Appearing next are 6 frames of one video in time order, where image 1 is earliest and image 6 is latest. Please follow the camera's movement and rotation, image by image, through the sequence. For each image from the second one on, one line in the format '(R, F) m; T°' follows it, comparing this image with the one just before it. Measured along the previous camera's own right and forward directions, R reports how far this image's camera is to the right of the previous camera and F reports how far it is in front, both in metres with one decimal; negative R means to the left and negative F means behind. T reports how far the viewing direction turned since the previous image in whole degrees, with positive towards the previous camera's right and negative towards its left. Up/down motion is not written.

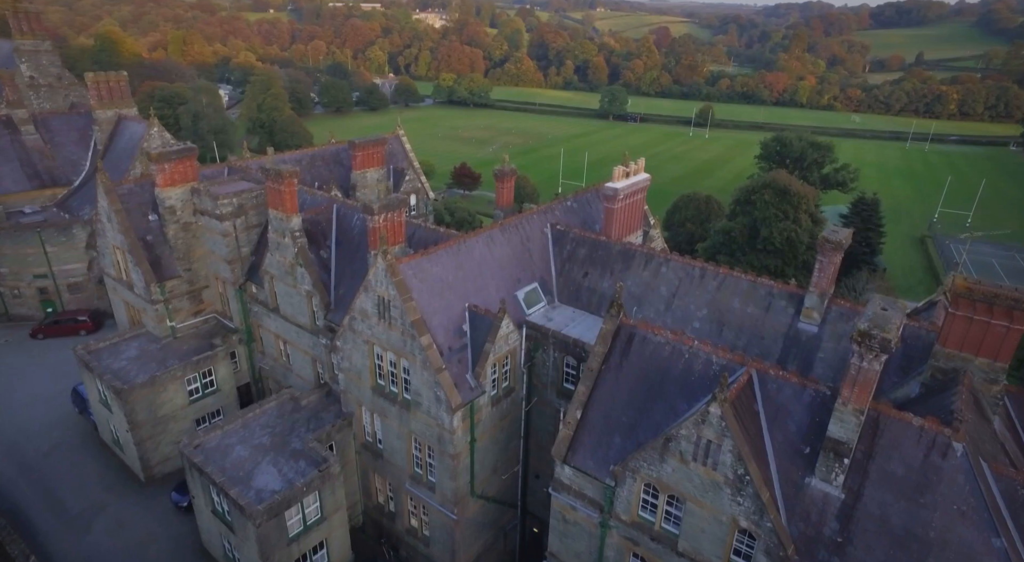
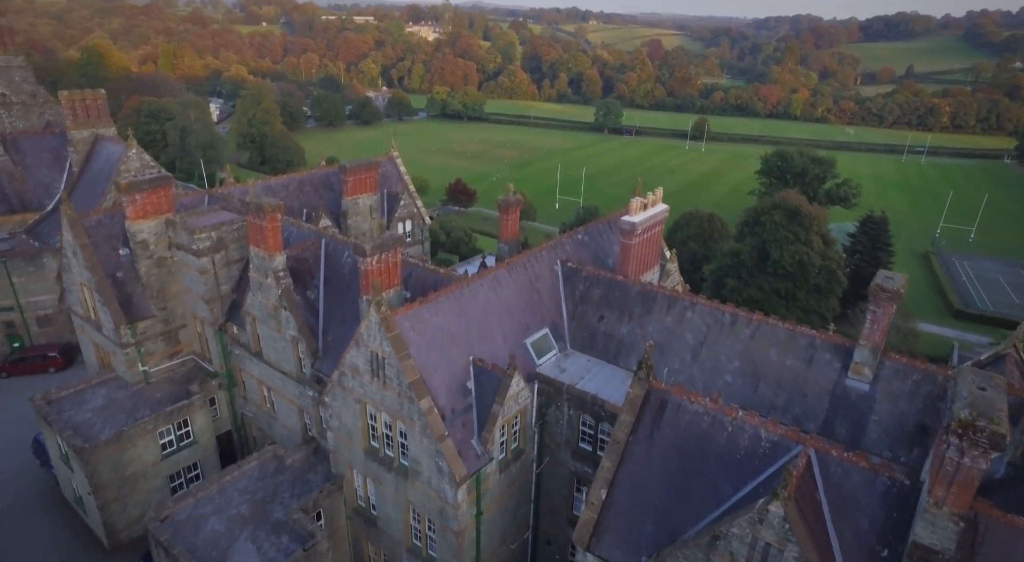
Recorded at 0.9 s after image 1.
(-0.4, +2.1) m; +1°
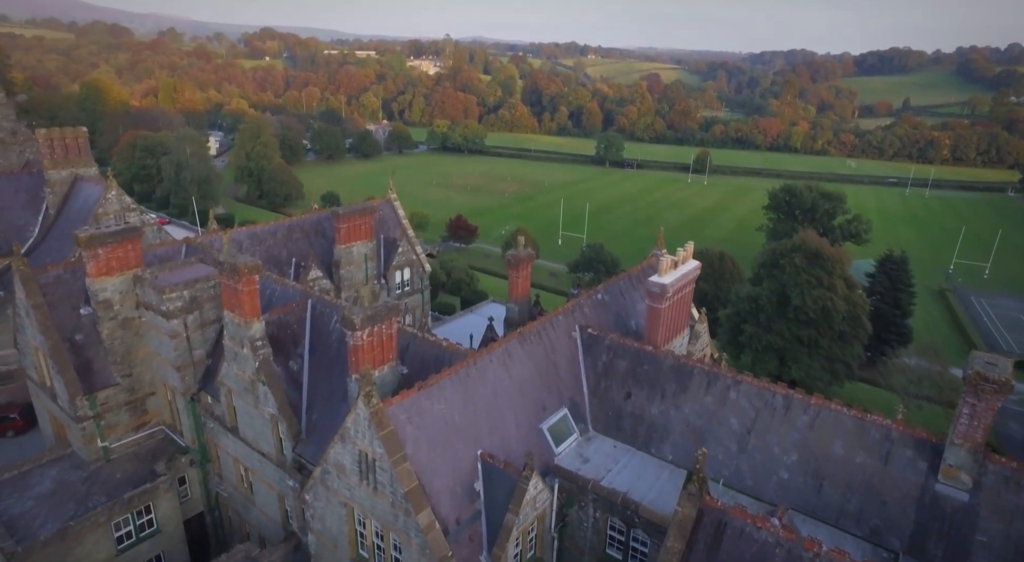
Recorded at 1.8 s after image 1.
(-0.4, +2.6) m; 0°
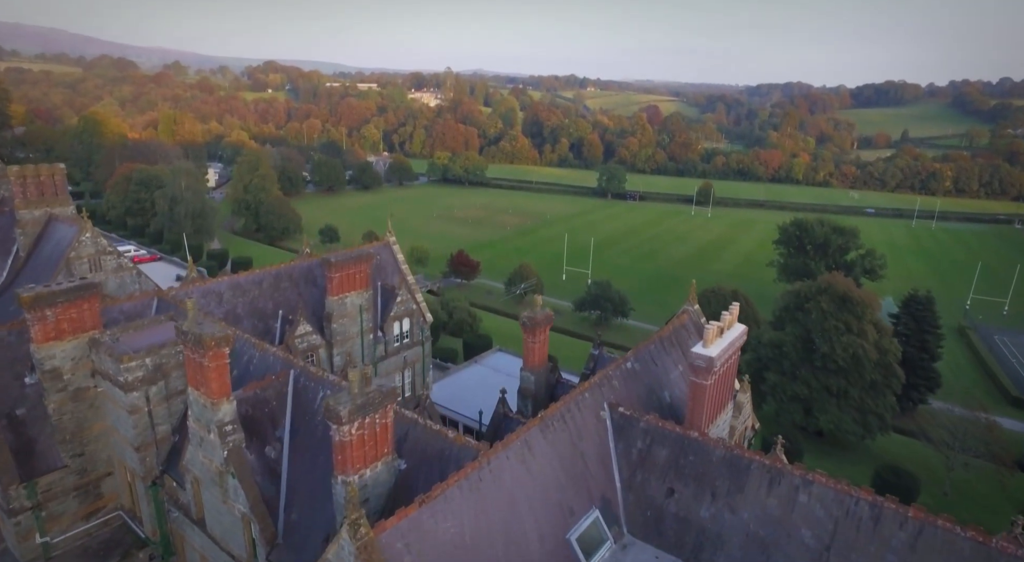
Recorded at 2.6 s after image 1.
(-0.4, +2.7) m; 0°
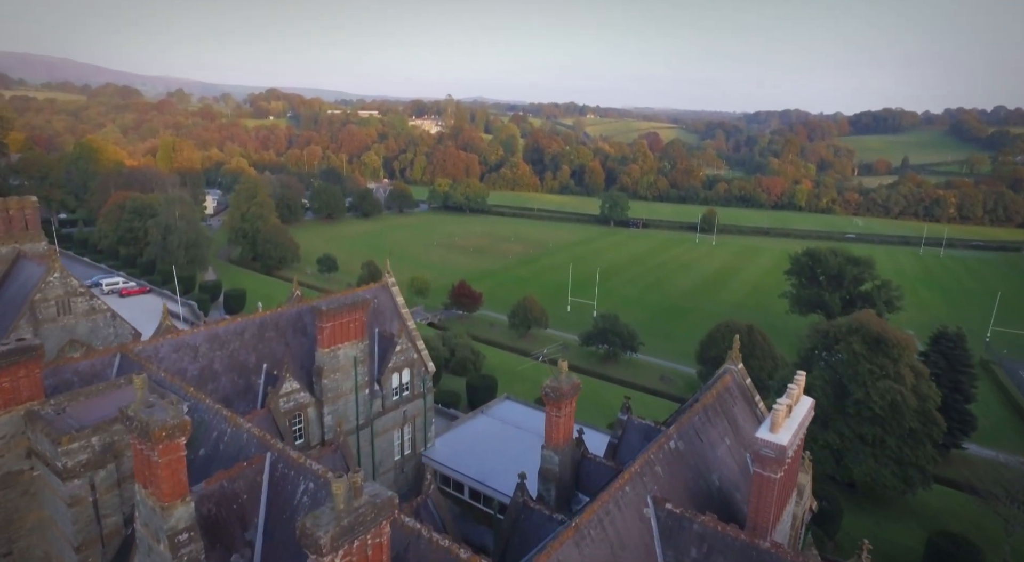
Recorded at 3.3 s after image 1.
(-0.5, +2.8) m; 0°
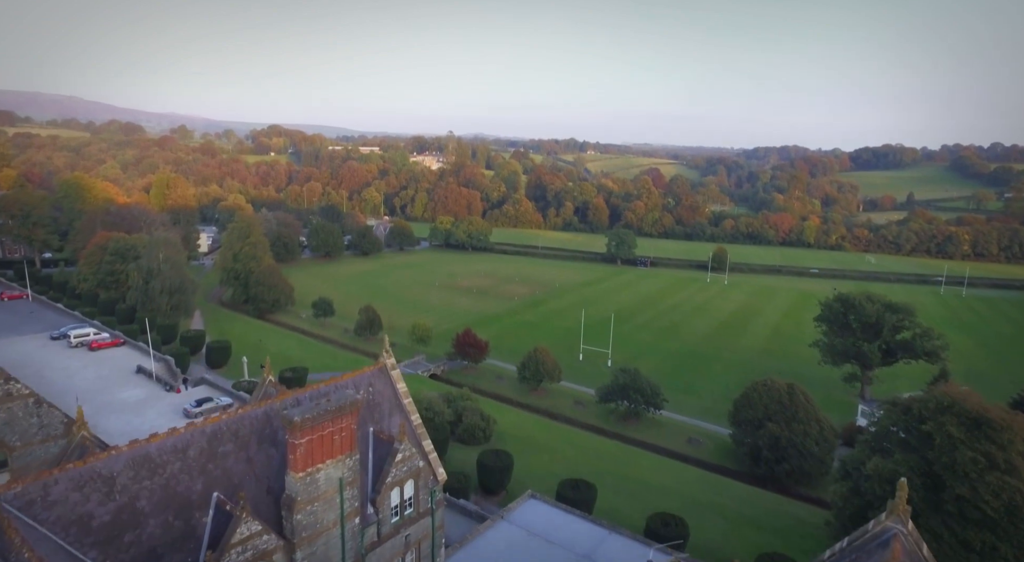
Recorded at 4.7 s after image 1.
(-1.1, +6.0) m; 0°
